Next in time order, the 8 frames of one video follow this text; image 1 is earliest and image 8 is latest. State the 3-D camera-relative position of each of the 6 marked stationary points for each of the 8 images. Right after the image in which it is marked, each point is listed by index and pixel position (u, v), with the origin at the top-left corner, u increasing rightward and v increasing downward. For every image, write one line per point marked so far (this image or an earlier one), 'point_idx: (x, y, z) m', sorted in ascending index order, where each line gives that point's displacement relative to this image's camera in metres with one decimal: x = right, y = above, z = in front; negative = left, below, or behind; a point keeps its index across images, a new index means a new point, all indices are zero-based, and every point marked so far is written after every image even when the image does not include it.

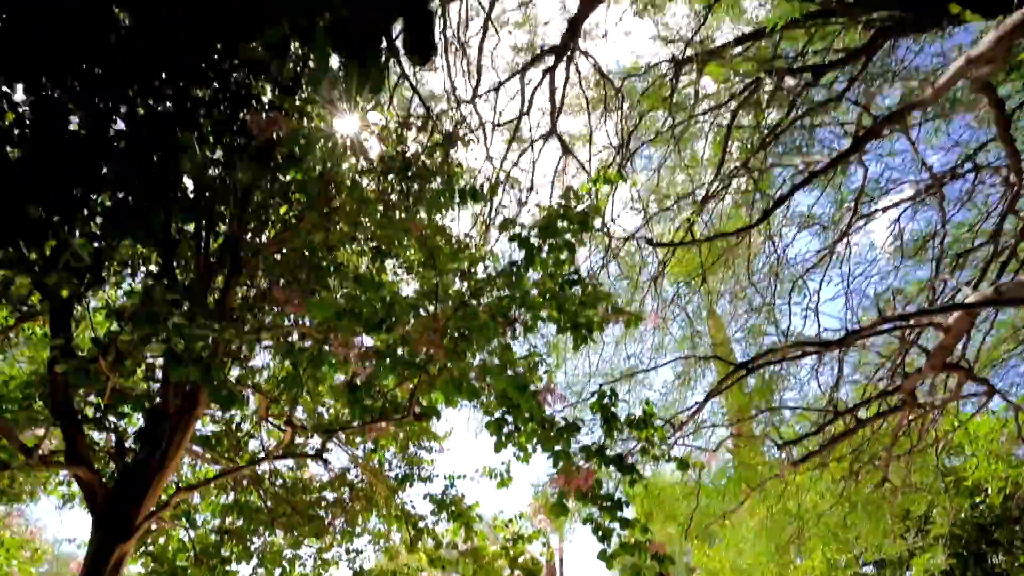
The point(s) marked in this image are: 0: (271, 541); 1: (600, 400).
0: (-1.7, -1.8, +4.3) m
1: (+0.4, -0.5, +2.6) m
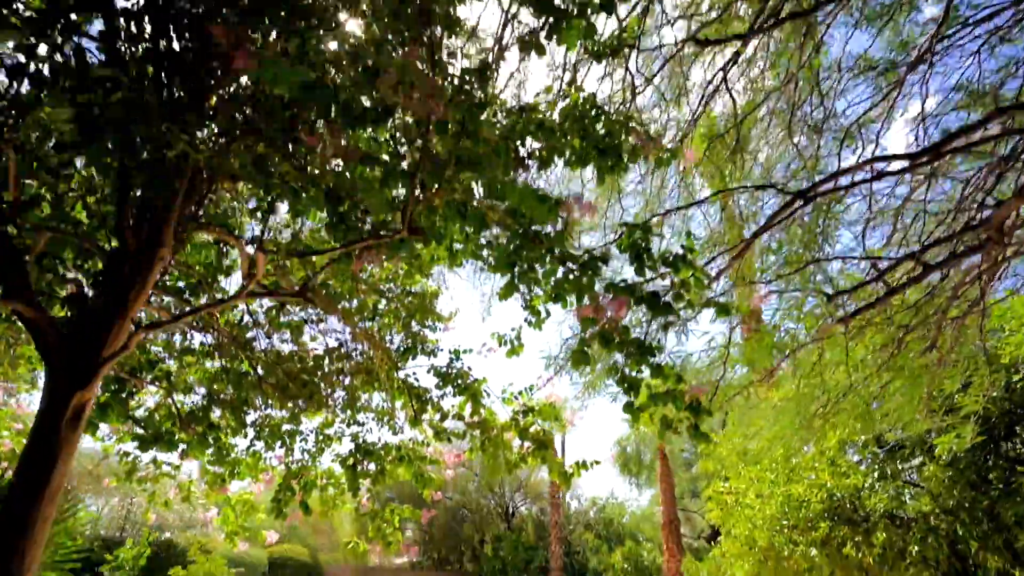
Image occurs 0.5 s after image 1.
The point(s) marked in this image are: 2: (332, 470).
0: (-1.7, -0.9, +4.0) m
1: (+0.5, +0.2, +2.2) m
2: (-1.3, -1.4, +4.3) m
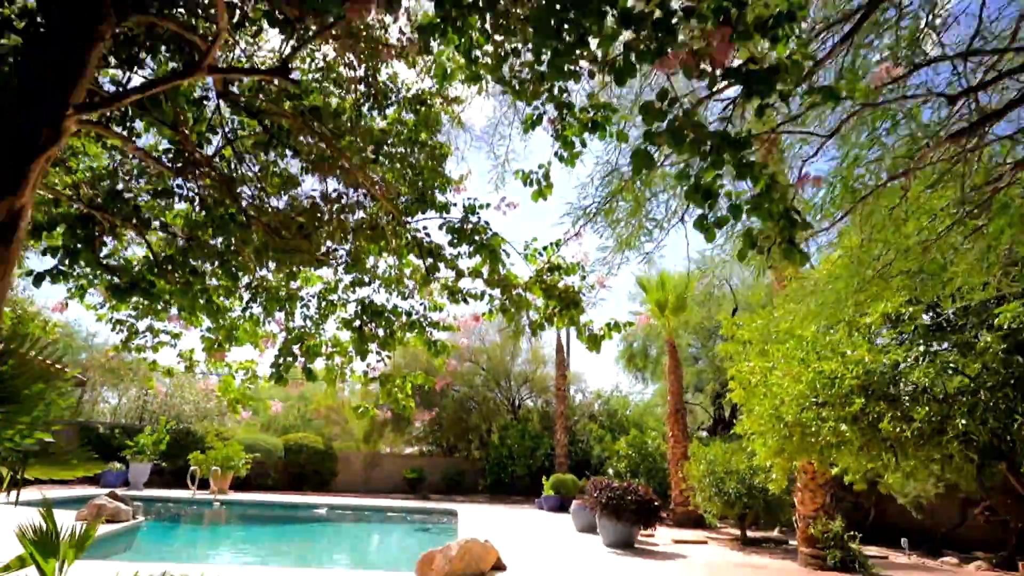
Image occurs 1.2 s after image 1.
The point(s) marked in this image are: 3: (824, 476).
0: (-1.5, +0.1, +3.6) m
1: (+0.6, +0.8, +1.7) m
2: (-1.2, -0.4, +4.0) m
3: (+4.2, -2.6, +8.0) m
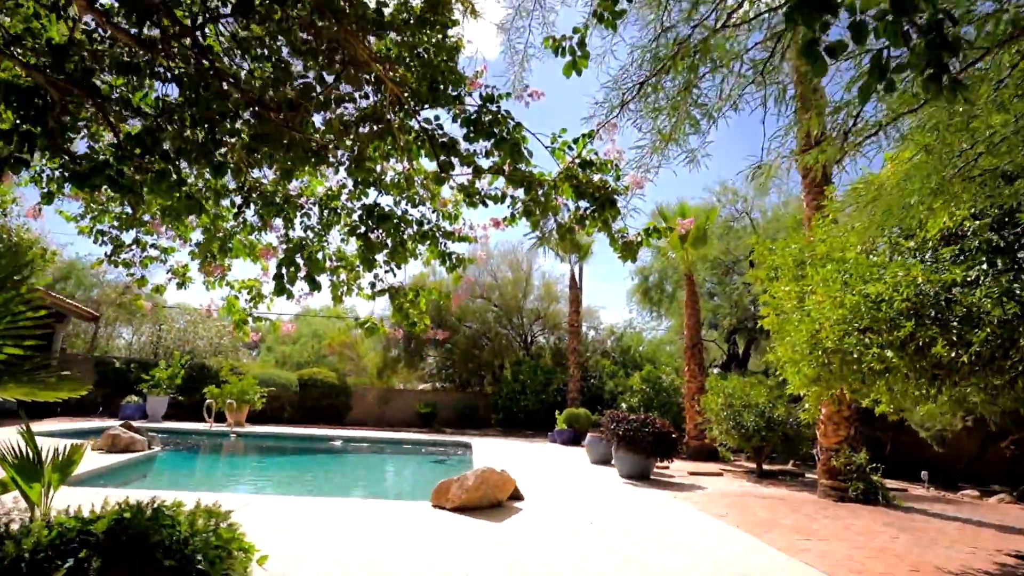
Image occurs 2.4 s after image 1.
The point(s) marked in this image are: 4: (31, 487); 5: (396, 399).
0: (-1.4, +0.6, +3.2) m
1: (+0.7, +1.2, +1.2) m
2: (-1.0, +0.2, +3.6) m
3: (+4.4, -1.6, +7.7) m
4: (-2.2, -0.9, +2.6) m
5: (-3.7, -3.6, +18.9) m
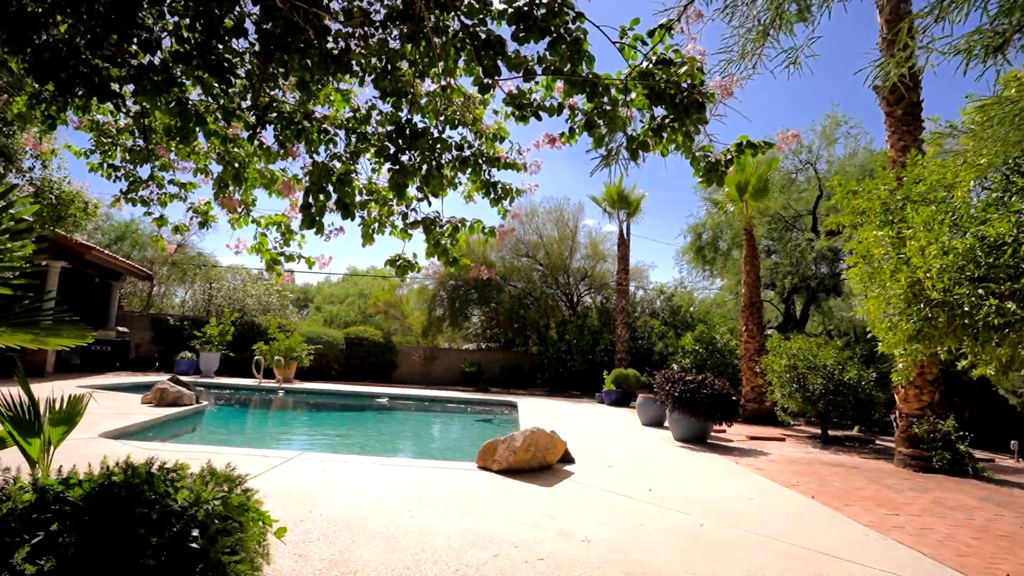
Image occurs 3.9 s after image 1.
0: (-1.1, +0.9, +2.8) m
1: (+0.8, +1.3, +0.6) m
2: (-0.7, +0.5, +3.2) m
3: (+5.0, -1.0, +7.0) m
4: (-1.9, -0.6, +2.3) m
5: (-2.3, -2.2, +18.9) m
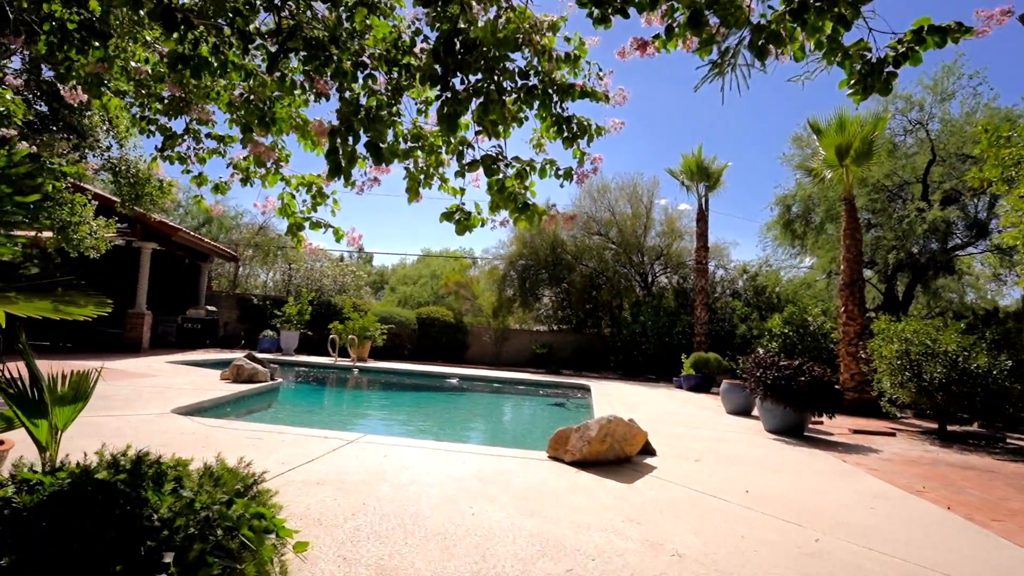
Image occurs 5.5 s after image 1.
0: (-0.8, +1.1, +2.4) m
1: (+0.8, +1.4, -0.1) m
2: (-0.4, +0.7, +2.7) m
3: (+5.8, -0.7, +5.8) m
4: (-1.7, -0.5, +2.1) m
5: (0.0, -1.6, +18.5) m
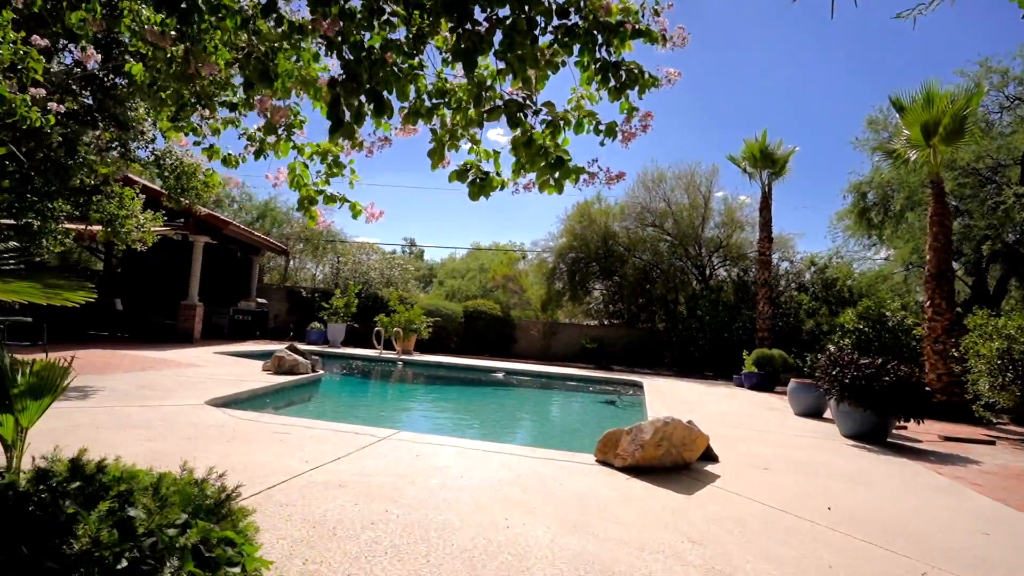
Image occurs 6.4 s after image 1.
0: (-0.7, +1.1, +2.0) m
1: (+0.7, +1.5, -0.6) m
2: (-0.3, +0.8, +2.3) m
3: (+6.2, -0.6, +4.9) m
4: (-1.6, -0.4, +1.8) m
5: (+1.5, -1.4, +18.0) m
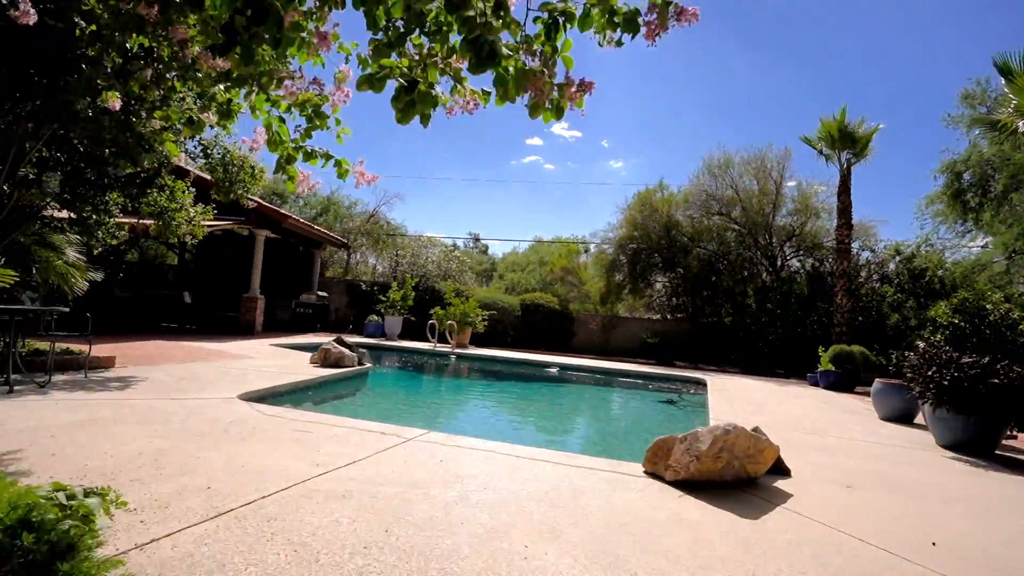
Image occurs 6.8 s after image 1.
0: (-0.7, +1.2, +1.6) m
1: (+0.4, +1.5, -1.2) m
2: (-0.2, +0.9, +1.8) m
3: (+6.4, -0.5, +3.7) m
4: (-1.6, -0.3, +1.4) m
5: (+3.2, -1.1, +17.3) m
